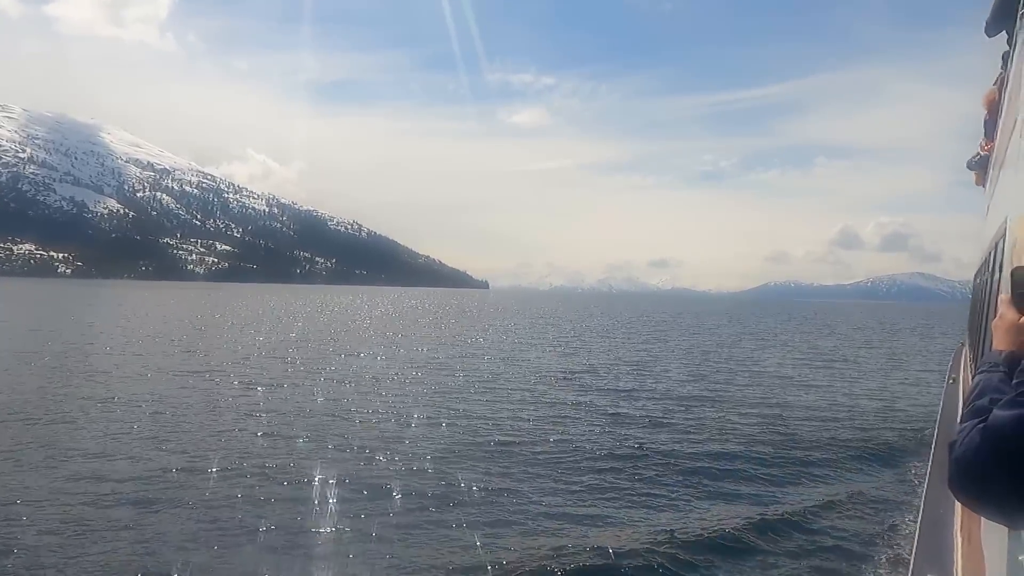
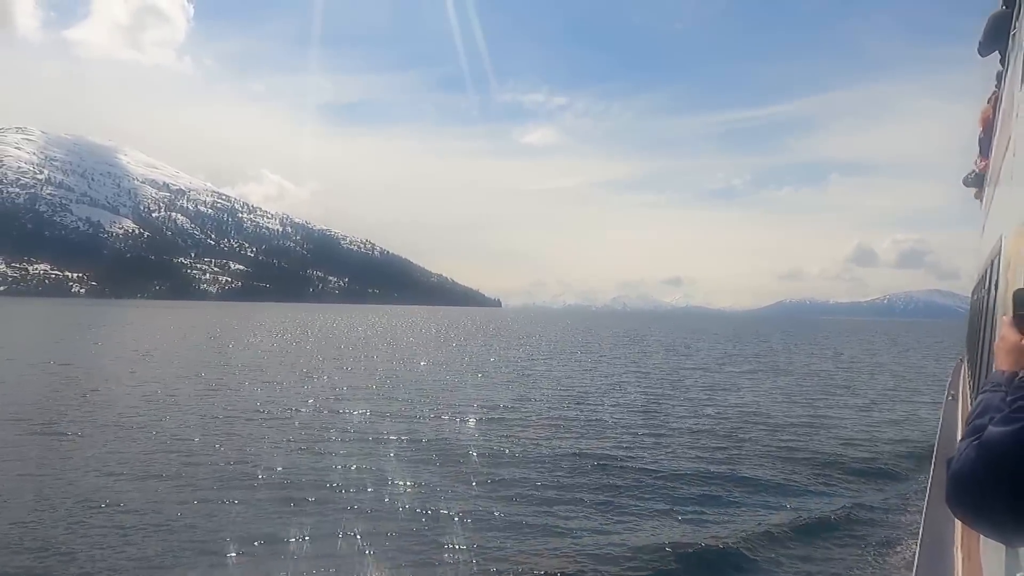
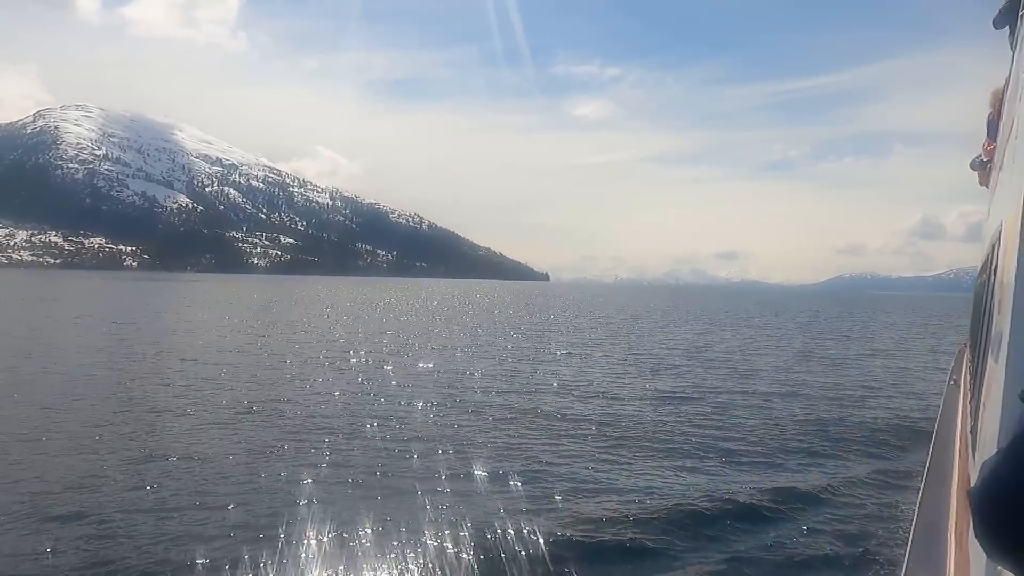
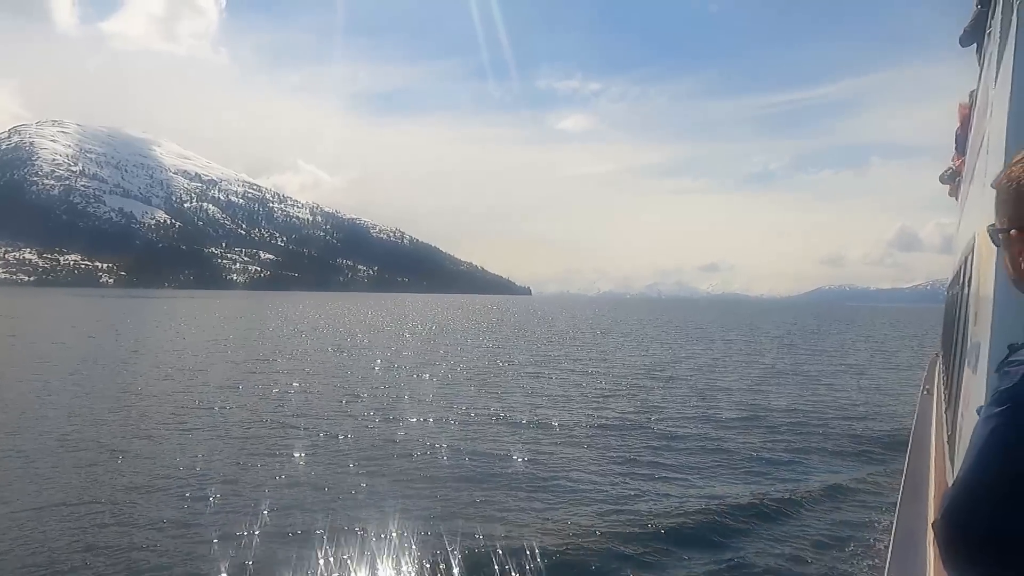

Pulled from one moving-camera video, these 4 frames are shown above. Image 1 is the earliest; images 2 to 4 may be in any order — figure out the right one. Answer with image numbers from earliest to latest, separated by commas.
2, 3, 4
